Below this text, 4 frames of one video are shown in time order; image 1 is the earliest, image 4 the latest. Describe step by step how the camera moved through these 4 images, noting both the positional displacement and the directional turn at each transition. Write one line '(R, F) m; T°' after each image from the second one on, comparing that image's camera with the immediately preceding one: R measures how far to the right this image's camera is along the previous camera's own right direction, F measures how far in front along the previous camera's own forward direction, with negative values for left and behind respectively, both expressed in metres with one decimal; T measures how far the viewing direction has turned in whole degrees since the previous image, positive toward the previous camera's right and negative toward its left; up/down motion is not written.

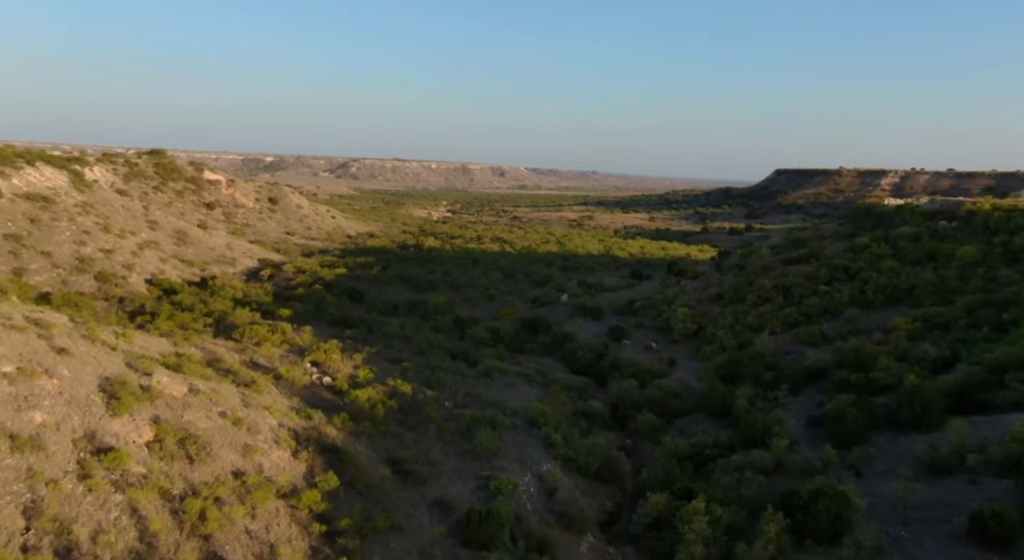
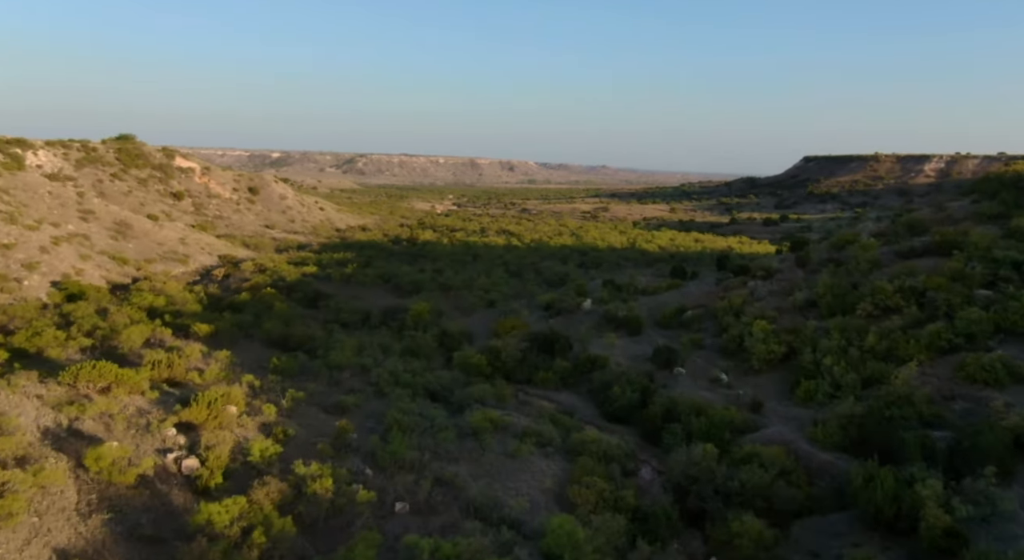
(+0.1, +6.6) m; -1°
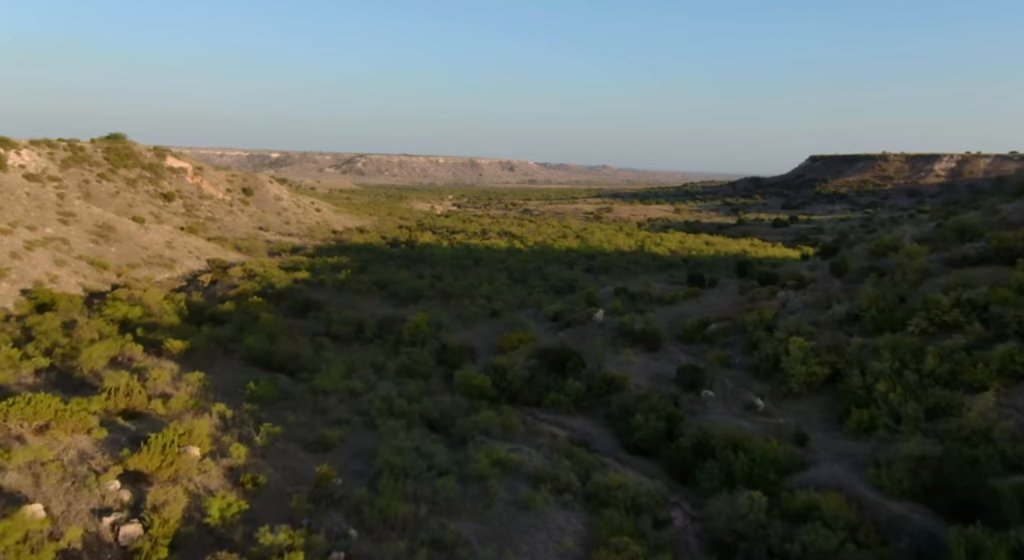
(-0.1, +1.6) m; 0°
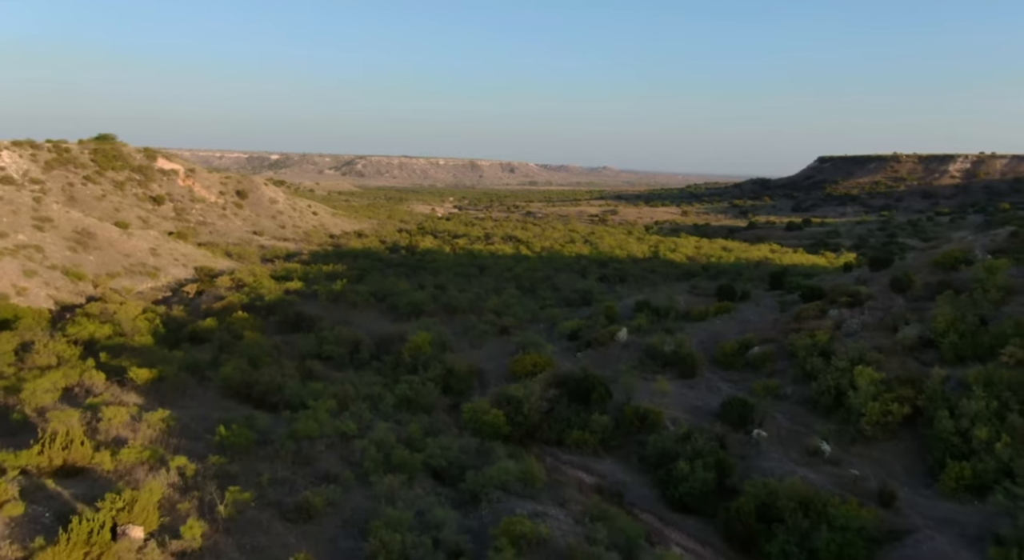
(-0.3, +2.0) m; 0°
